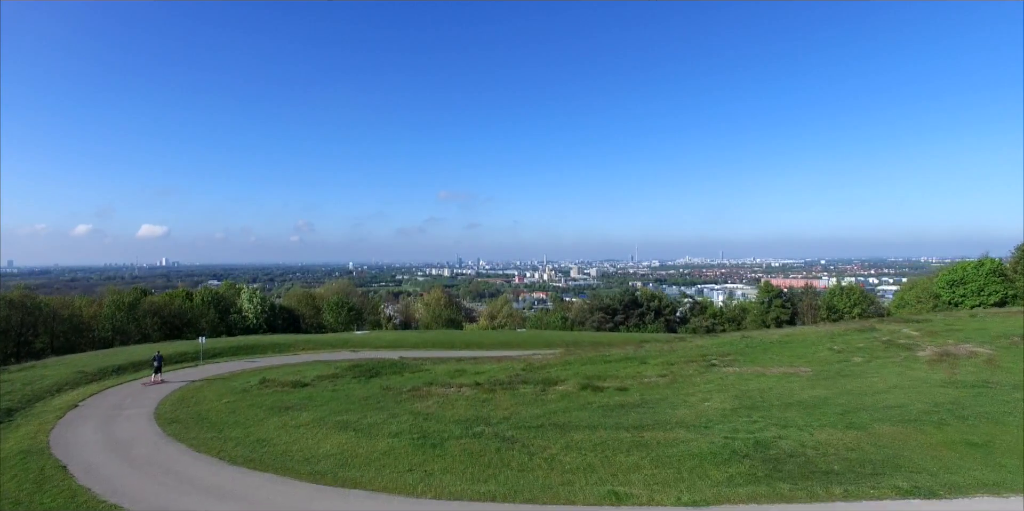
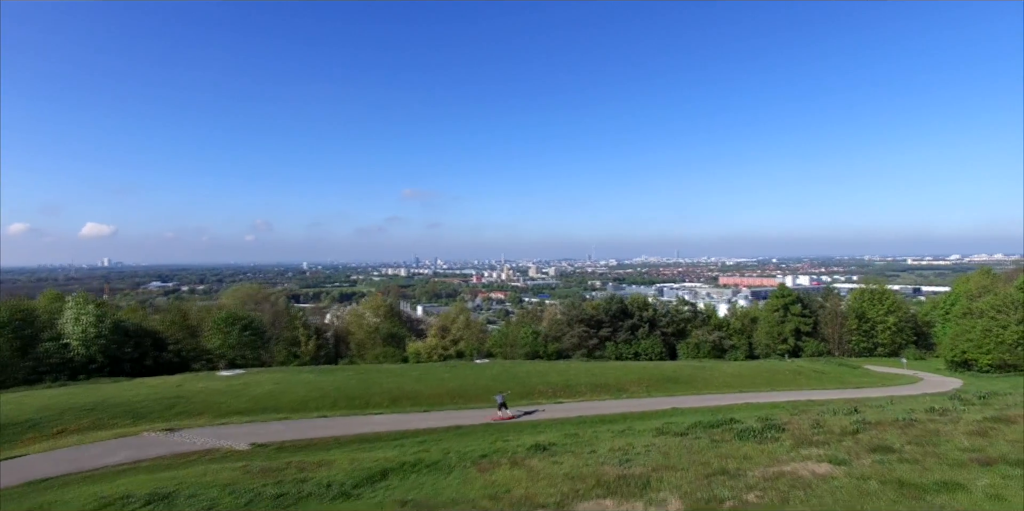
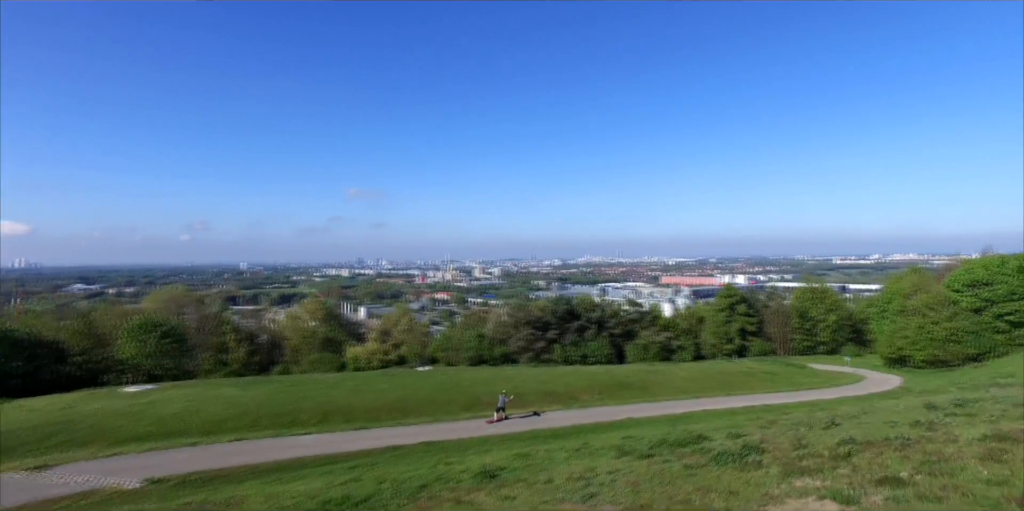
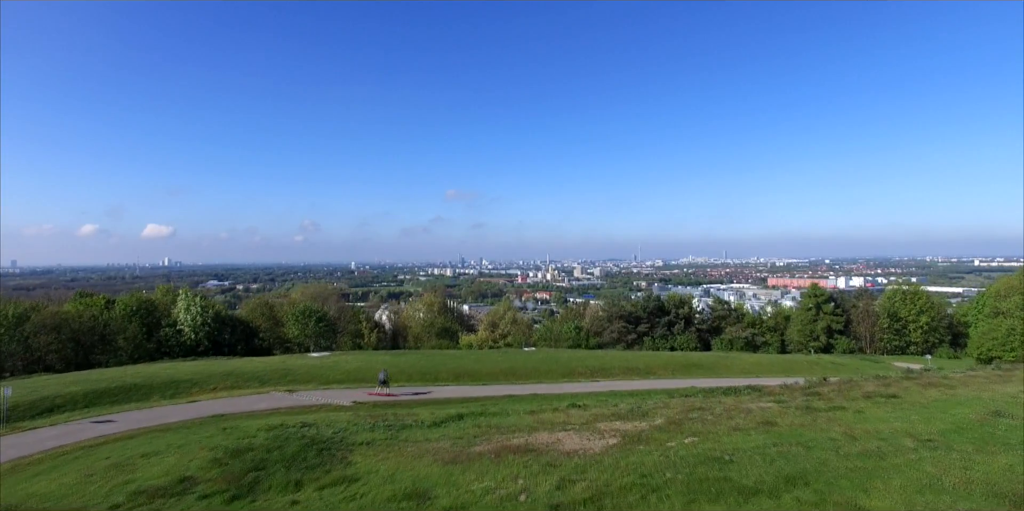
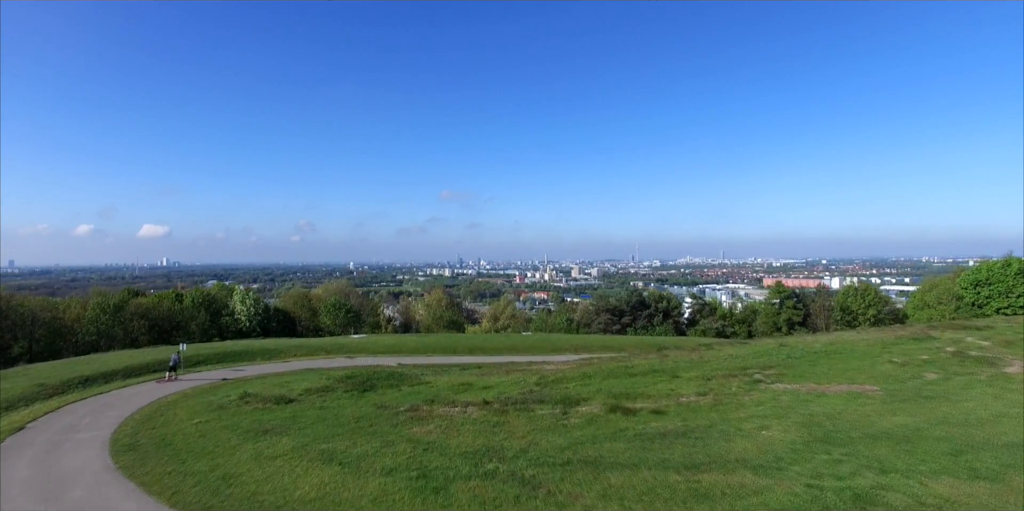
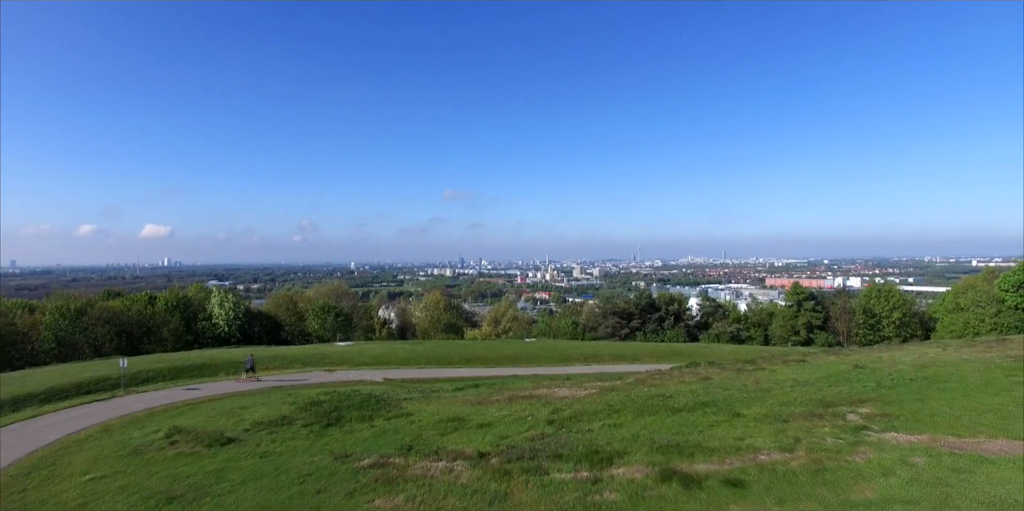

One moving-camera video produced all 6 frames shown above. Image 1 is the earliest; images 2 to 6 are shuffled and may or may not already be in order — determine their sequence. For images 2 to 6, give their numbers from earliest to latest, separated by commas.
5, 6, 4, 2, 3
